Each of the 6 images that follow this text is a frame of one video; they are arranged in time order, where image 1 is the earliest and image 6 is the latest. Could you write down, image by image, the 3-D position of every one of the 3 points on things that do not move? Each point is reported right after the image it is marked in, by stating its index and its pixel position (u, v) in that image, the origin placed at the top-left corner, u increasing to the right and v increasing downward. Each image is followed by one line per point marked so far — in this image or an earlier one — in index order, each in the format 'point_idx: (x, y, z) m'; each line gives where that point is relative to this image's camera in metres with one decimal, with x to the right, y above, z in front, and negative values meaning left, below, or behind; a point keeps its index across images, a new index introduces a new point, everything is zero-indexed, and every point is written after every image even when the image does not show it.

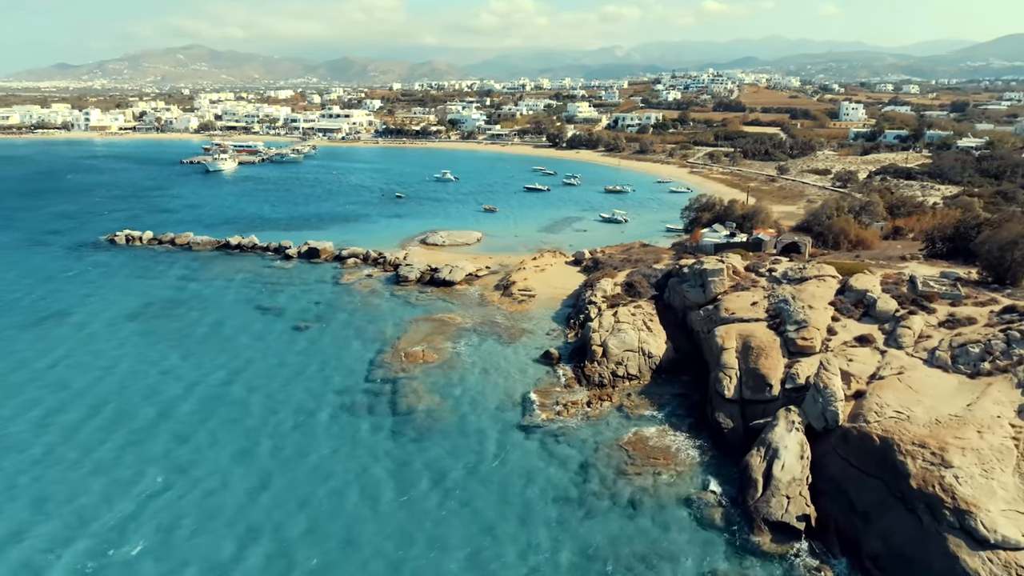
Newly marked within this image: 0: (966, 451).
0: (+9.2, -3.3, +12.5) m
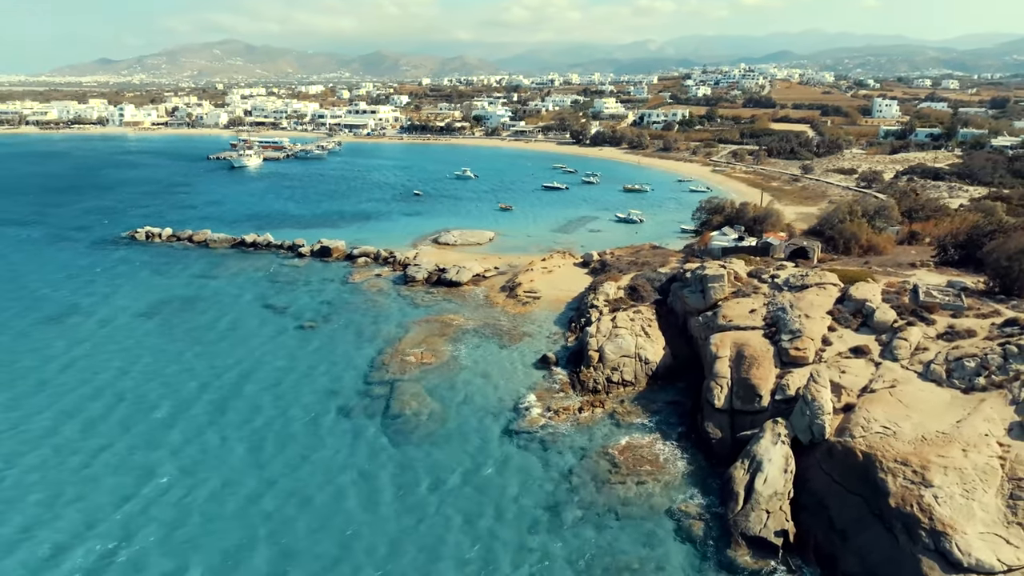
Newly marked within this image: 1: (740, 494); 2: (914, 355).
0: (+8.7, -3.7, +12.2) m
1: (+5.4, -4.9, +14.4) m
2: (+11.2, -1.9, +16.9) m
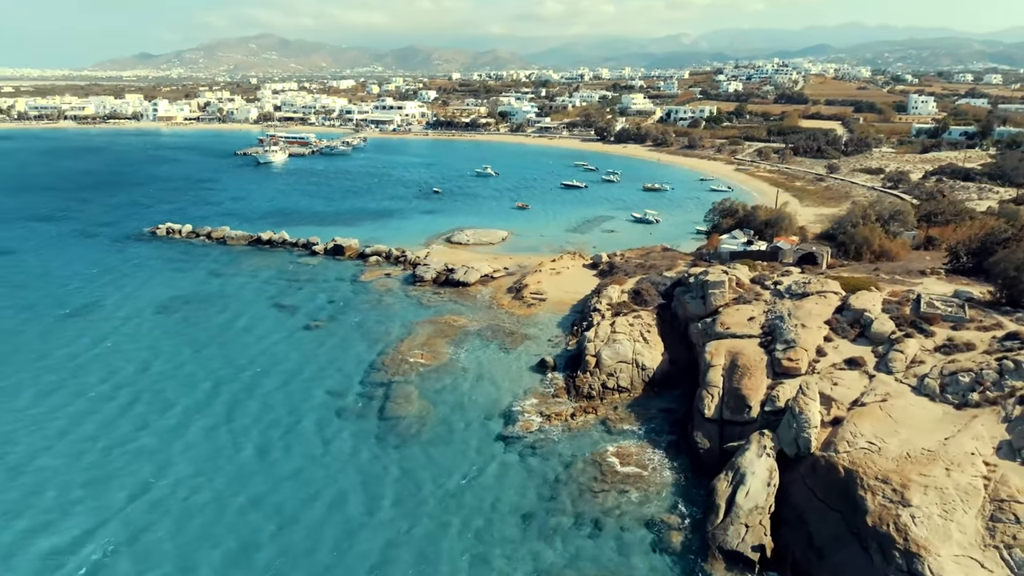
0: (+8.2, -4.0, +12.0) m
1: (+4.9, -5.1, +14.3) m
2: (+10.8, -2.2, +16.5) m
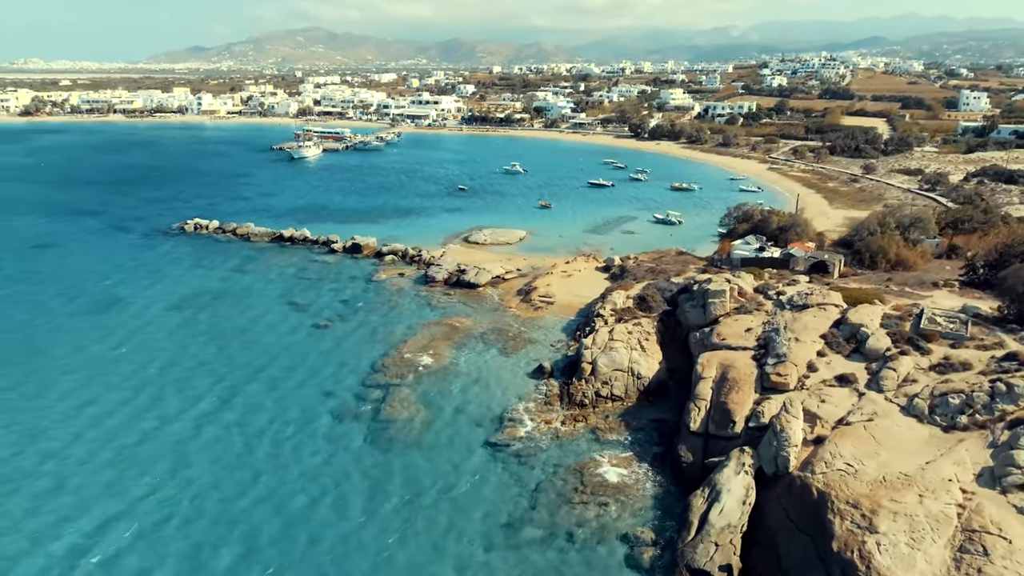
0: (+7.4, -4.4, +11.7) m
1: (+4.3, -5.5, +14.2) m
2: (+10.3, -2.6, +16.1) m
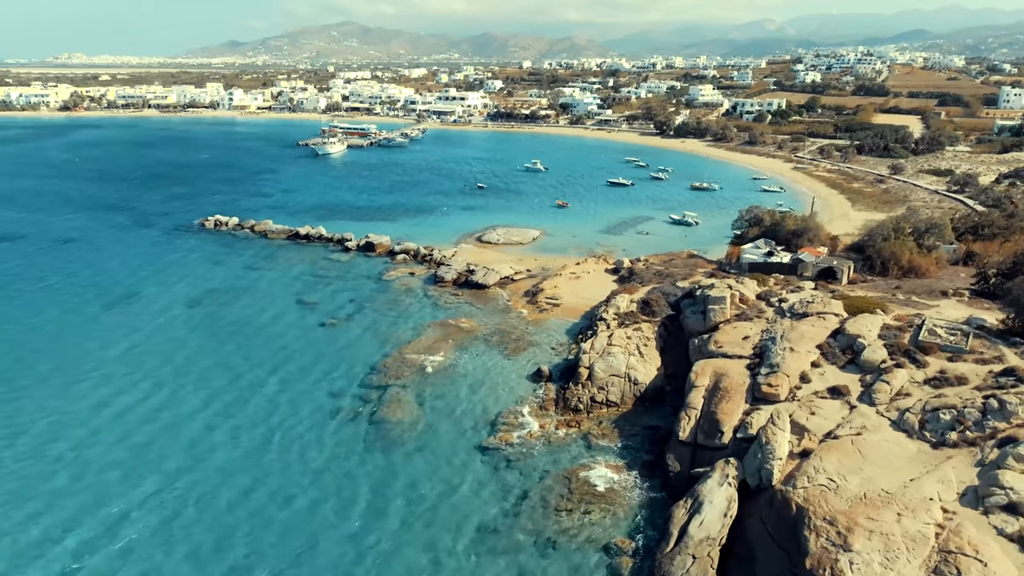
0: (+6.9, -4.7, +11.6) m
1: (+3.8, -5.7, +14.2) m
2: (+10.0, -3.0, +15.9) m
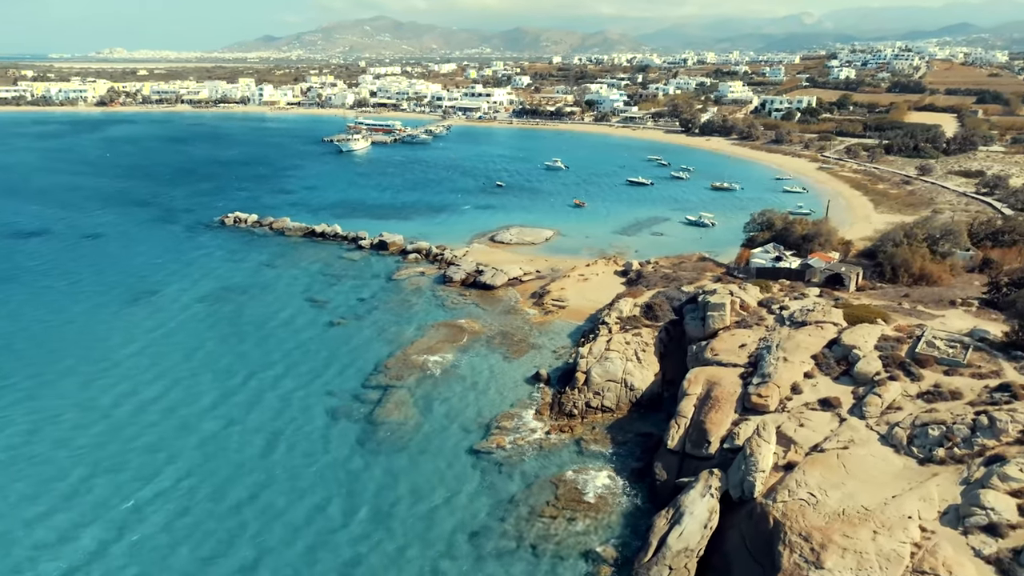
0: (+6.4, -5.0, +11.5) m
1: (+3.3, -6.0, +14.2) m
2: (+9.6, -3.3, +15.7) m
